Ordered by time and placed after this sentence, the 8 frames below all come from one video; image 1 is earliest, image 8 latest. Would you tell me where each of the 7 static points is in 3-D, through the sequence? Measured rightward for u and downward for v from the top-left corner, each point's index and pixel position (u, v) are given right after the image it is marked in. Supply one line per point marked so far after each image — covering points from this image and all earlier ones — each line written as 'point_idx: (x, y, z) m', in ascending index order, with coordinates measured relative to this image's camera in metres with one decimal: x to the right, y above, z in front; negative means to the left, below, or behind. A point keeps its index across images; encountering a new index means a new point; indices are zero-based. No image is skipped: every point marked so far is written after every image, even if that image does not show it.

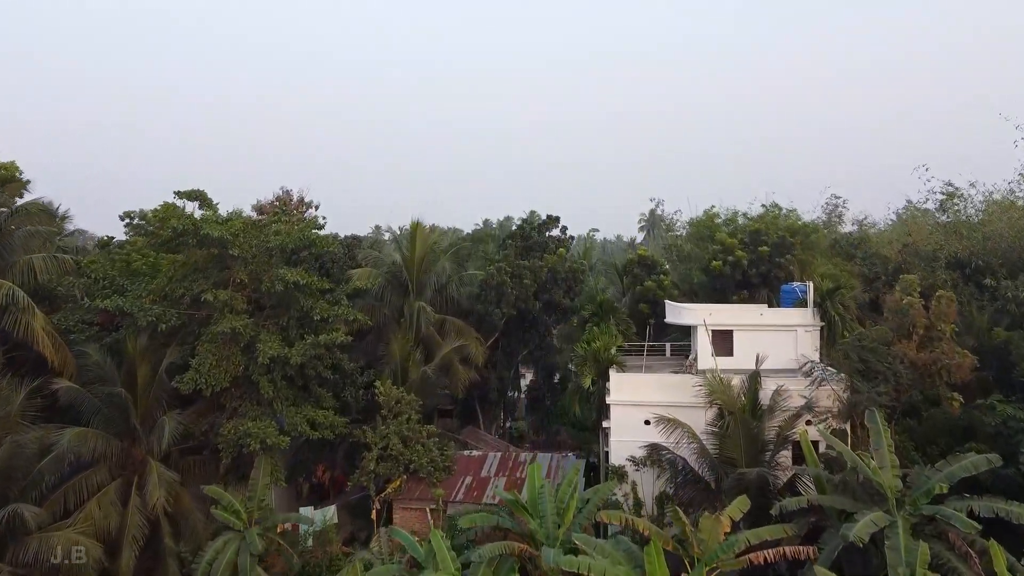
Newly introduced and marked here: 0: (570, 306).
0: (+1.0, -0.3, +13.4) m
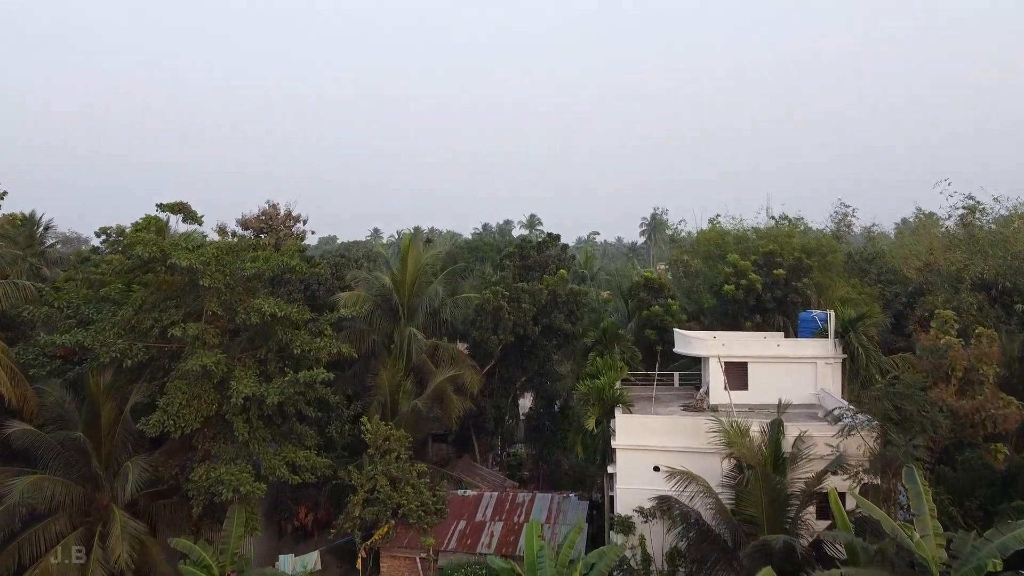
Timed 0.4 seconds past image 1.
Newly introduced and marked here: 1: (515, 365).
0: (+0.9, -0.7, +12.6) m
1: (0.0, -1.2, +13.0) m
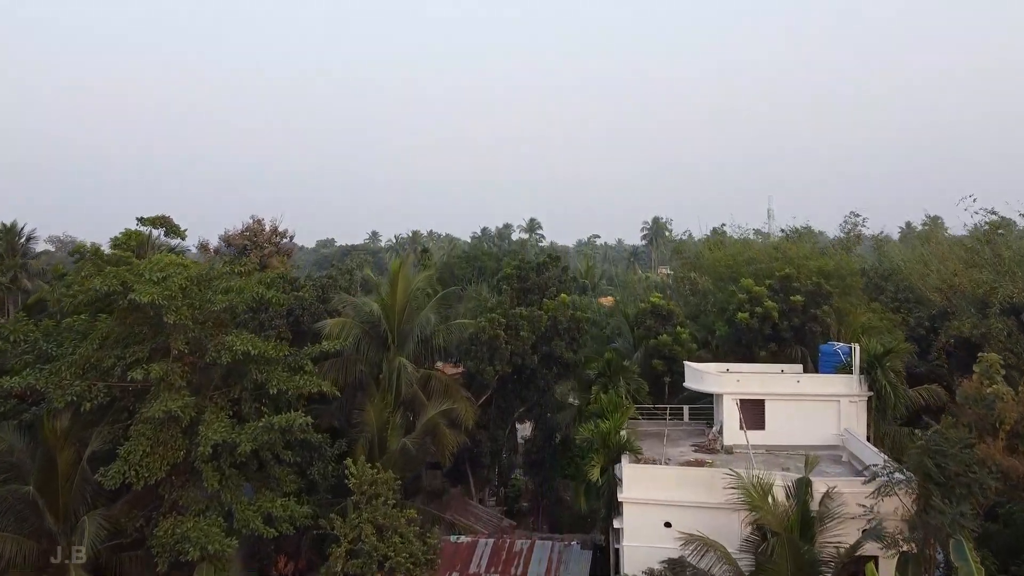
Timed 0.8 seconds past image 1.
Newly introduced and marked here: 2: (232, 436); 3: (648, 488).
0: (+0.9, -1.0, +11.7) m
1: (0.0, -1.6, +12.1) m
2: (-2.9, -1.5, +8.5) m
3: (+1.3, -2.0, +8.1) m
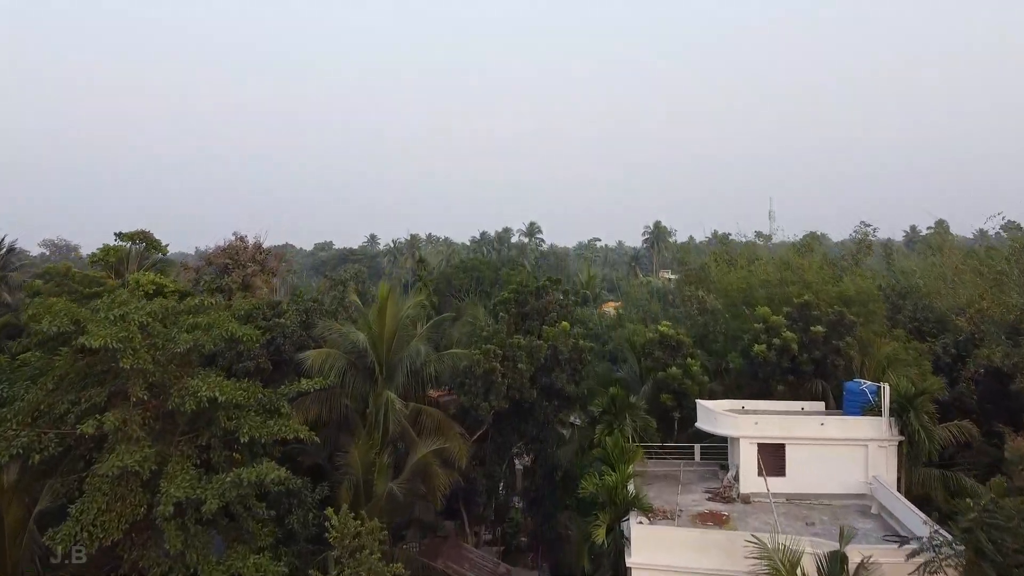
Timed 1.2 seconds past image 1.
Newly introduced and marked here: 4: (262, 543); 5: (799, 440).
0: (+0.8, -1.4, +10.9) m
1: (0.0, -2.0, +11.3) m
2: (-2.9, -1.9, +7.6) m
3: (+1.3, -2.3, +7.3) m
4: (-2.6, -2.6, +8.4) m
5: (+3.1, -1.6, +8.8) m
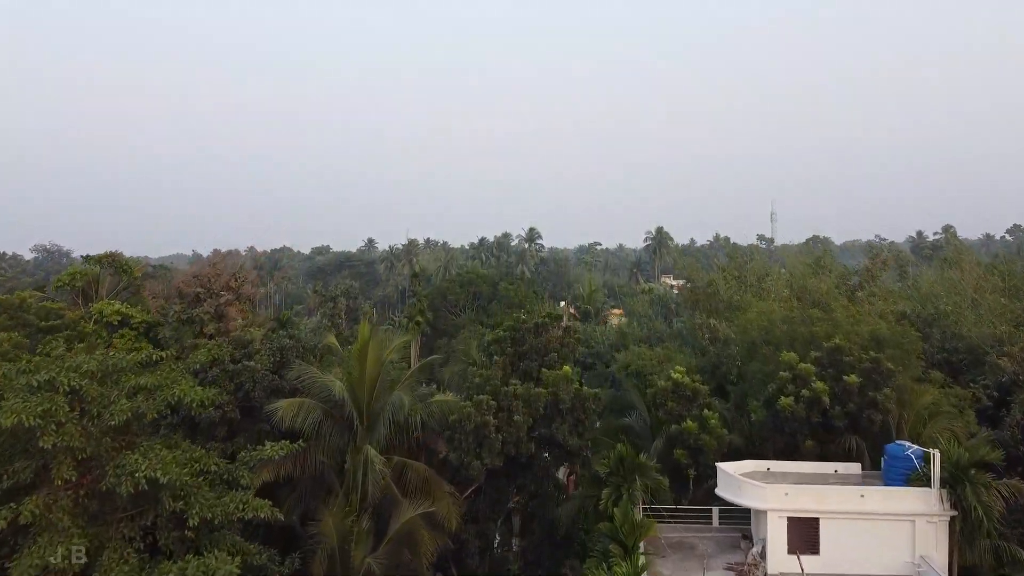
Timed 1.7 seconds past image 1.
0: (+0.8, -1.9, +9.8) m
1: (-0.1, -2.4, +10.2) m
2: (-3.0, -2.4, +6.5) m
3: (+1.2, -2.8, +6.1) m
4: (-2.6, -3.1, +7.2) m
5: (+3.0, -2.1, +7.7) m
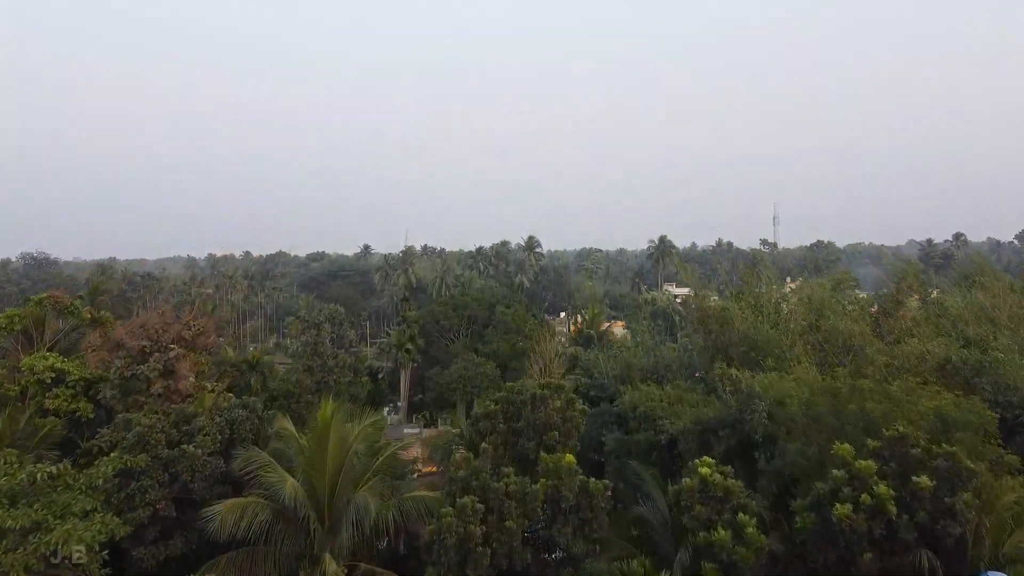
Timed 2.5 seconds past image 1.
0: (+0.7, -2.6, +8.0) m
1: (-0.2, -3.2, +8.5) m
2: (-3.1, -3.1, +4.8) m
3: (+1.2, -3.5, +4.4) m
4: (-2.7, -3.8, +5.5) m
5: (+2.9, -2.8, +6.0) m
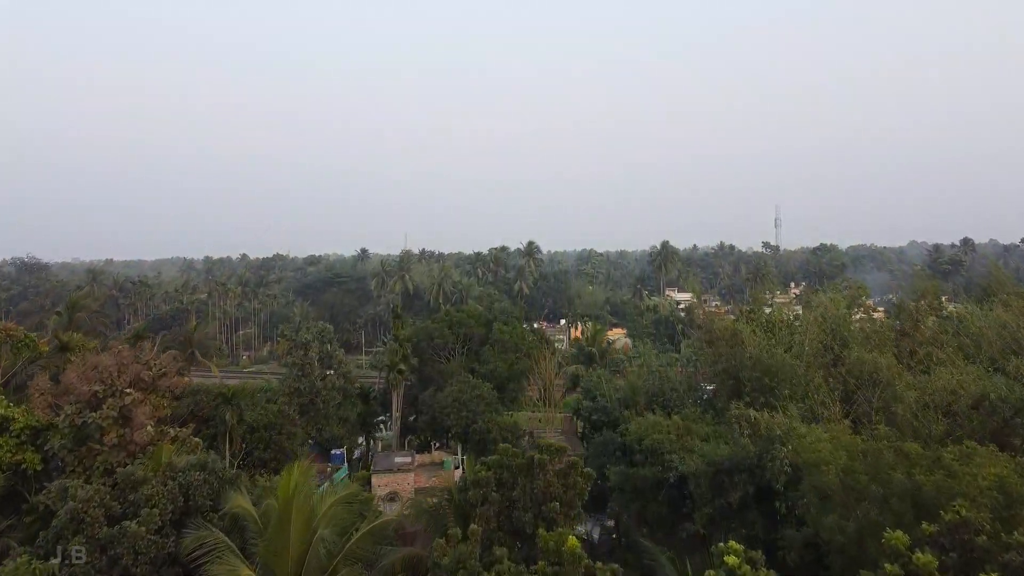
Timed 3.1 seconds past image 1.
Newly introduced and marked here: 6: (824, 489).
0: (+0.7, -3.1, +6.9) m
1: (-0.2, -3.6, +7.3) m
2: (-3.1, -3.6, +3.6) m
3: (+1.1, -4.0, +3.3) m
4: (-2.7, -4.3, +4.4) m
5: (+2.9, -3.3, +4.8) m
6: (+3.1, -2.0, +8.1) m
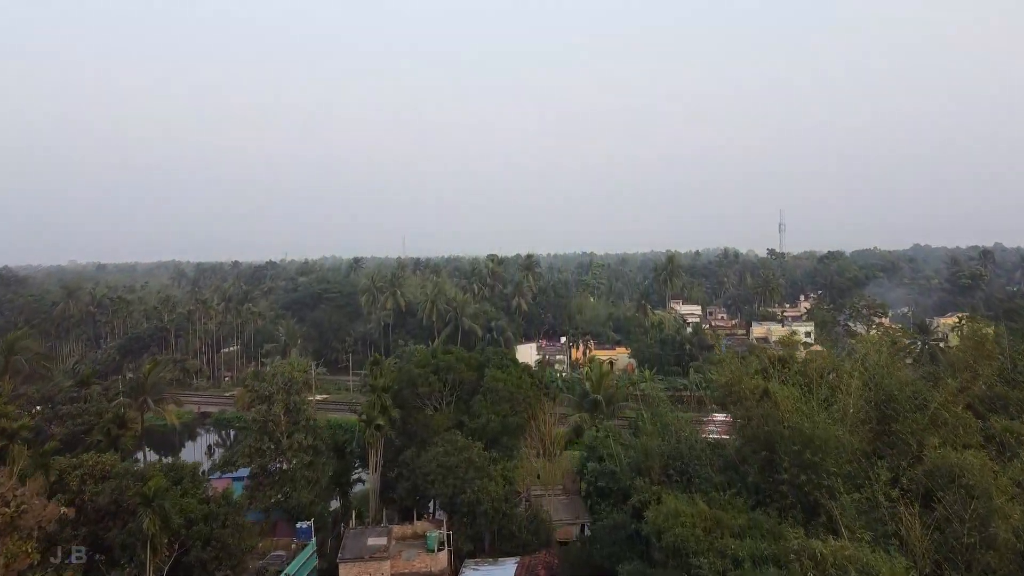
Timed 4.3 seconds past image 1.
0: (+0.5, -4.1, +4.1) m
1: (-0.3, -4.6, +4.5) m
2: (-3.2, -4.6, +0.9) m
3: (+1.0, -5.0, +0.5) m
4: (-2.9, -5.3, +1.6) m
5: (+2.8, -4.3, +2.0) m
6: (+2.9, -3.0, +5.3) m
